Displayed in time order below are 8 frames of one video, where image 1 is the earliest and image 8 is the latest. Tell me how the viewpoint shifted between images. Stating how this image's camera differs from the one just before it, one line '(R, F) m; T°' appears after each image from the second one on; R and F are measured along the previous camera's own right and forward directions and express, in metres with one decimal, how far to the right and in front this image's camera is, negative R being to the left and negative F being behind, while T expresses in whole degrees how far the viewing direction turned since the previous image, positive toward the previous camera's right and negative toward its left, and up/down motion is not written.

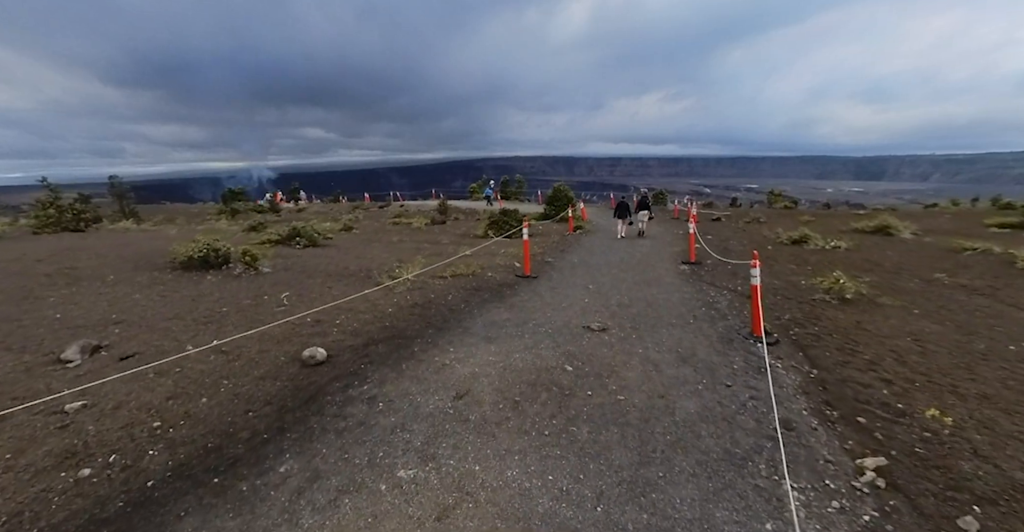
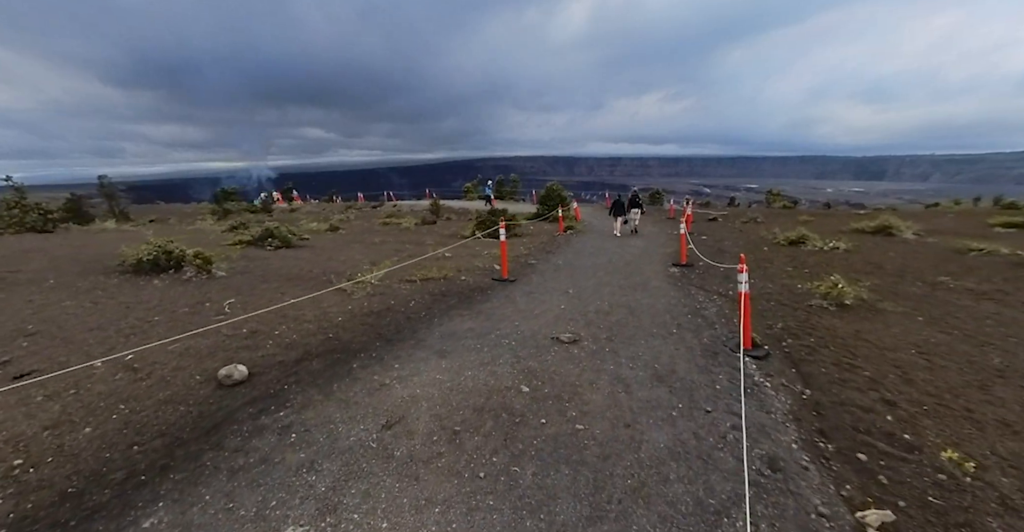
(+0.6, +0.7) m; 0°
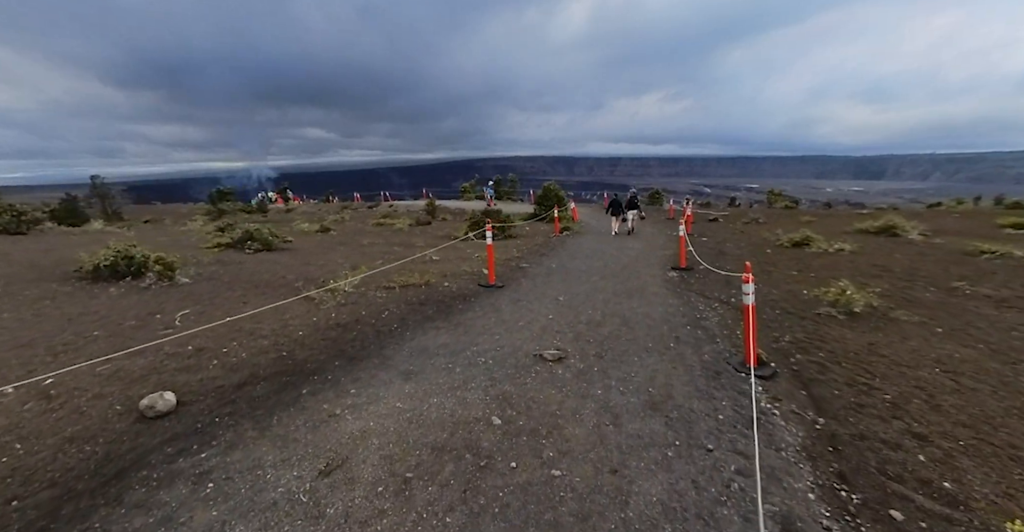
(+0.3, +0.7) m; 0°
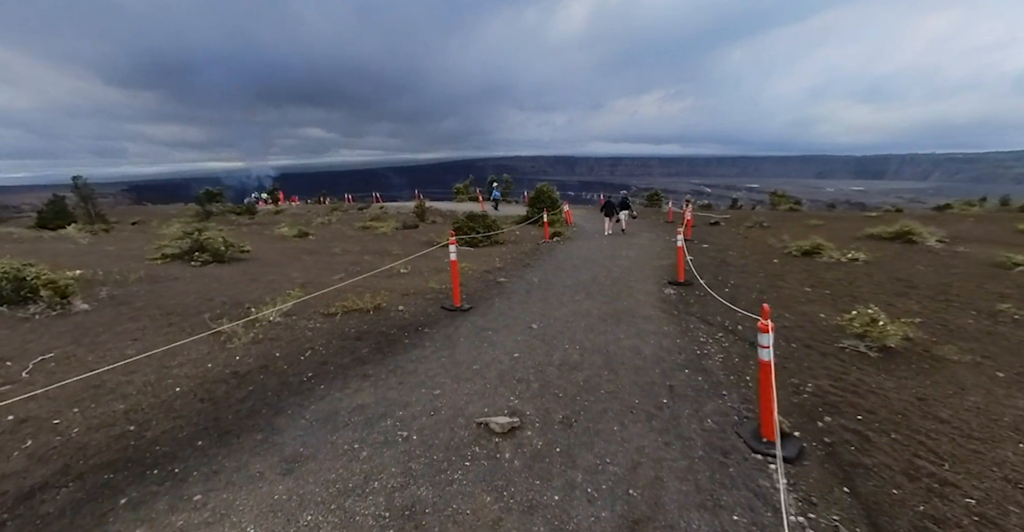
(+0.6, +1.5) m; 0°
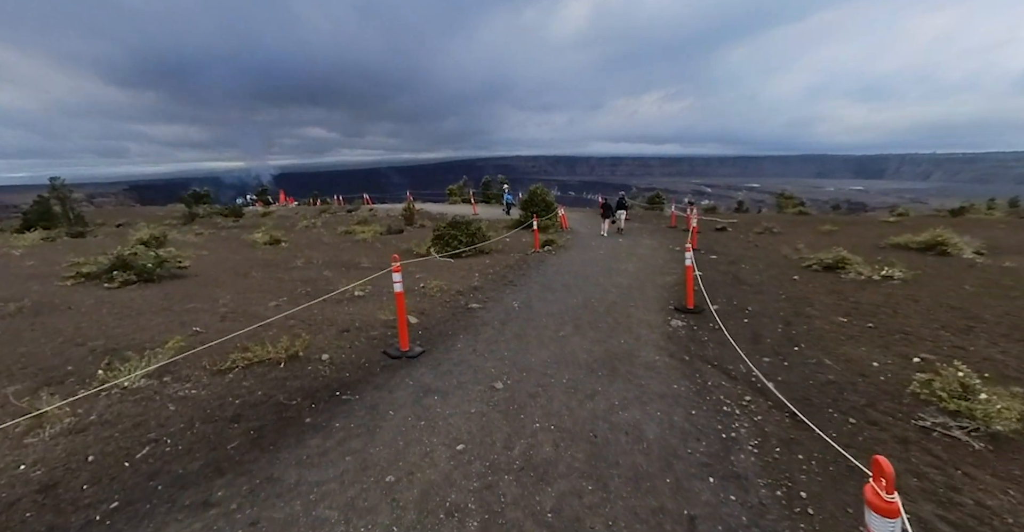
(+0.6, +2.0) m; 0°
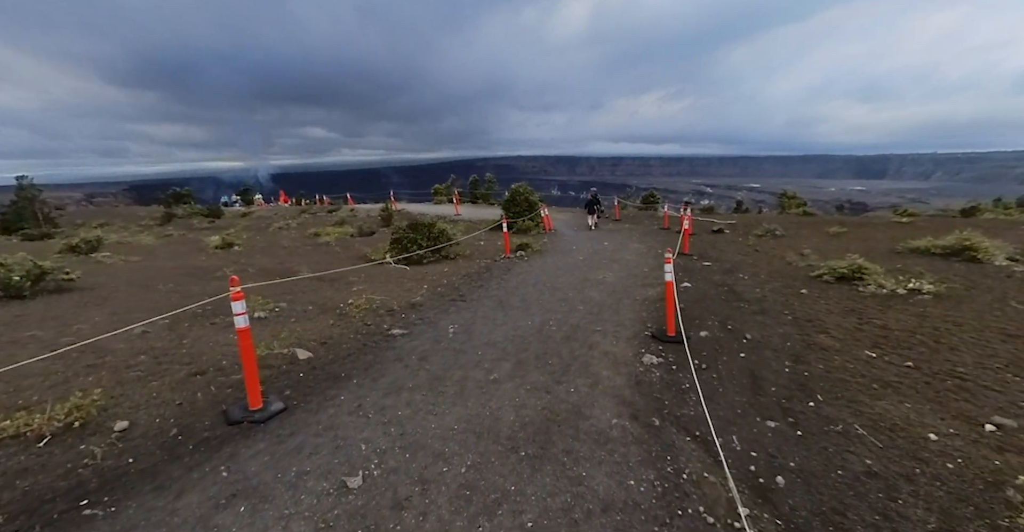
(+1.2, +2.1) m; 0°
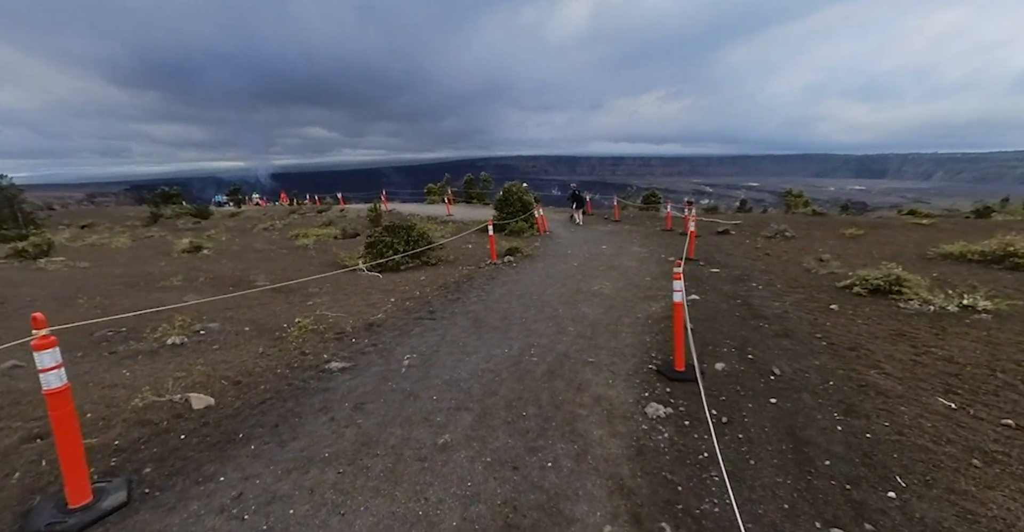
(+0.4, +1.5) m; 0°
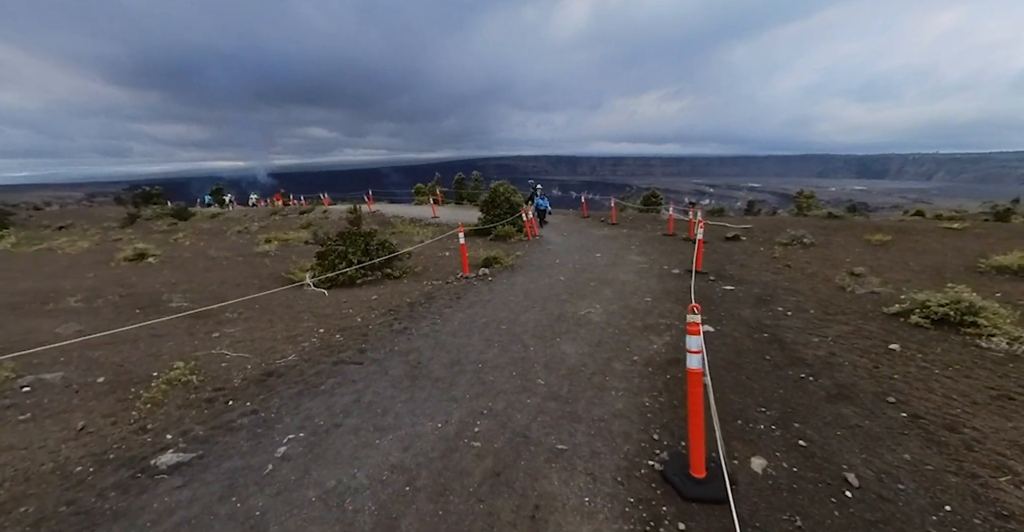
(+0.7, +2.1) m; 0°
